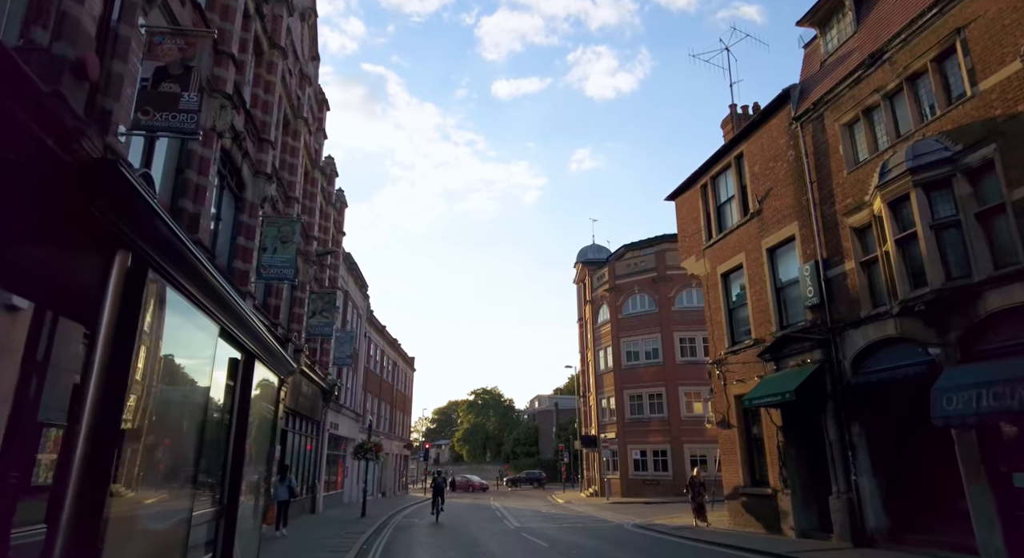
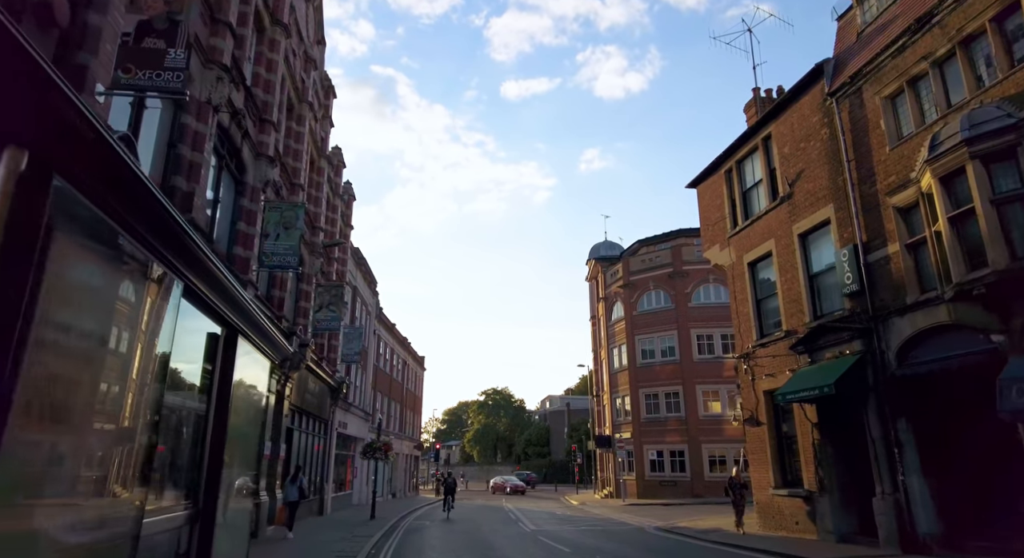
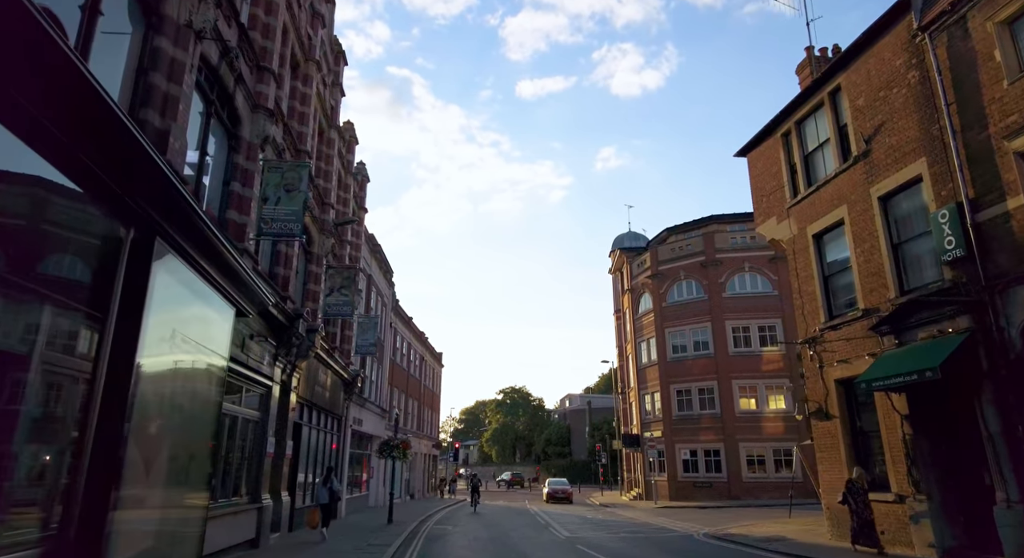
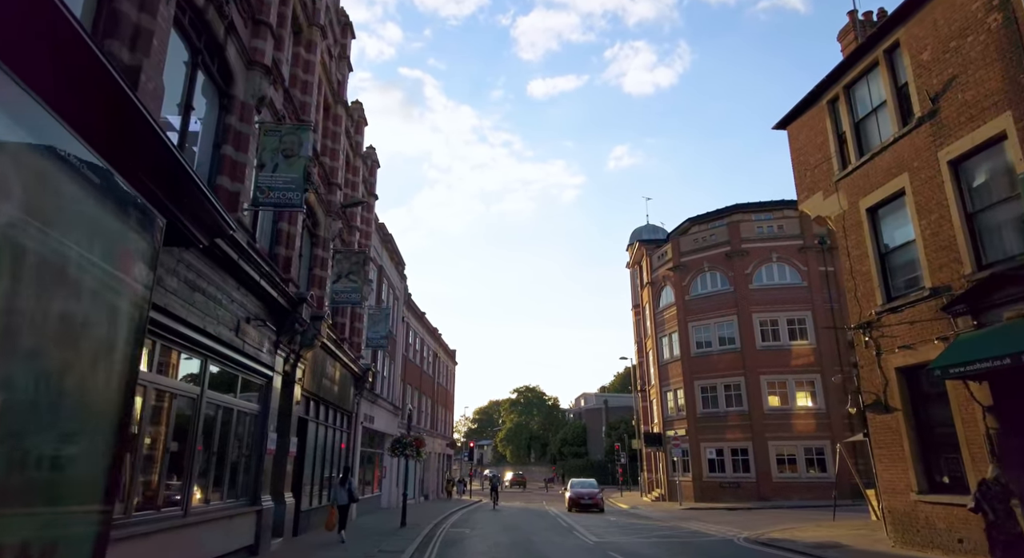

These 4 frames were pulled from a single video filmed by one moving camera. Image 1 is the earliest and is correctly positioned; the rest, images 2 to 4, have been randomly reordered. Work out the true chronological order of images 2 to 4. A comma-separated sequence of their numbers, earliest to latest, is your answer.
2, 3, 4
